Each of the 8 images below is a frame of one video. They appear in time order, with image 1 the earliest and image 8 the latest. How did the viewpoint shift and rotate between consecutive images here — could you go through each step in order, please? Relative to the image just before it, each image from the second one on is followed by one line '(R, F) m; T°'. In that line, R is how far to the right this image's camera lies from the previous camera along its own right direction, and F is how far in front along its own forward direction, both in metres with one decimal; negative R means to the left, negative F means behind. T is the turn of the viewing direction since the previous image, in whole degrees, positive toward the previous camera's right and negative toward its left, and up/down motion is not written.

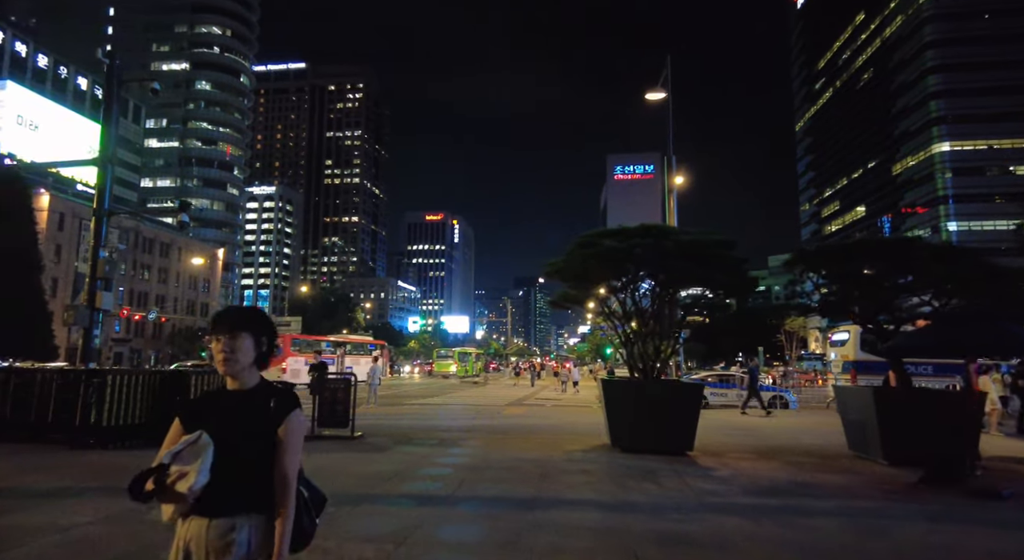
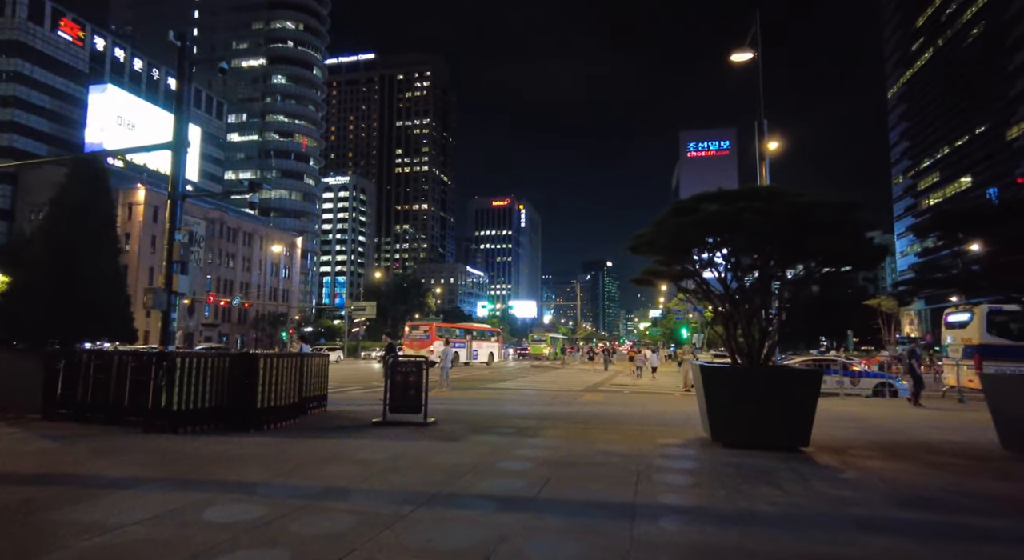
(-0.2, +0.9) m; -6°
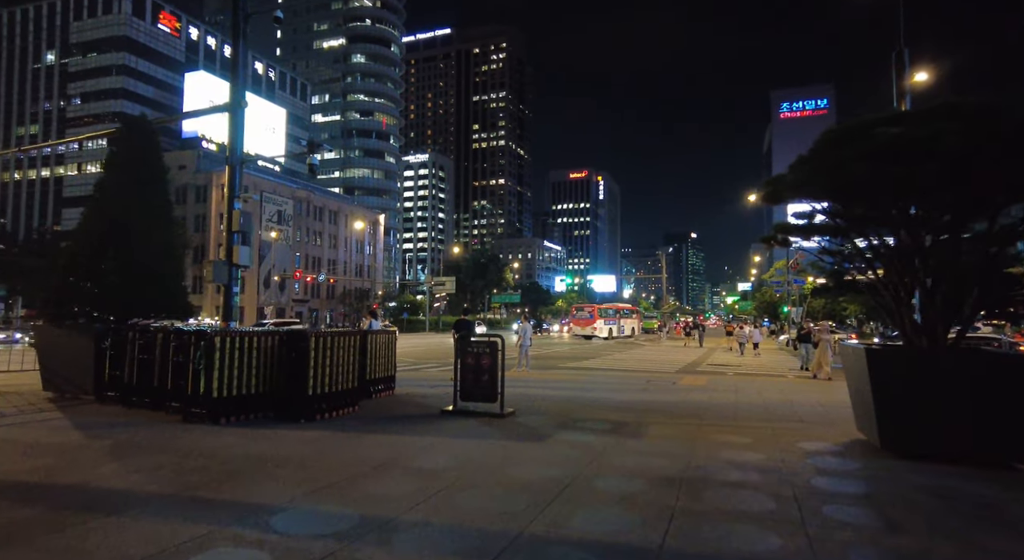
(-0.2, +1.9) m; -7°
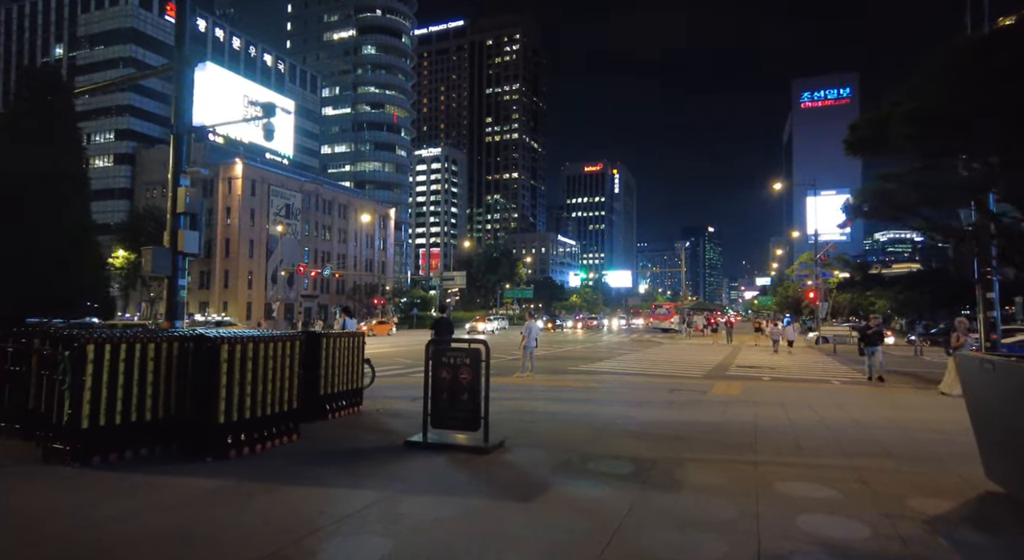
(+0.3, +2.4) m; -1°
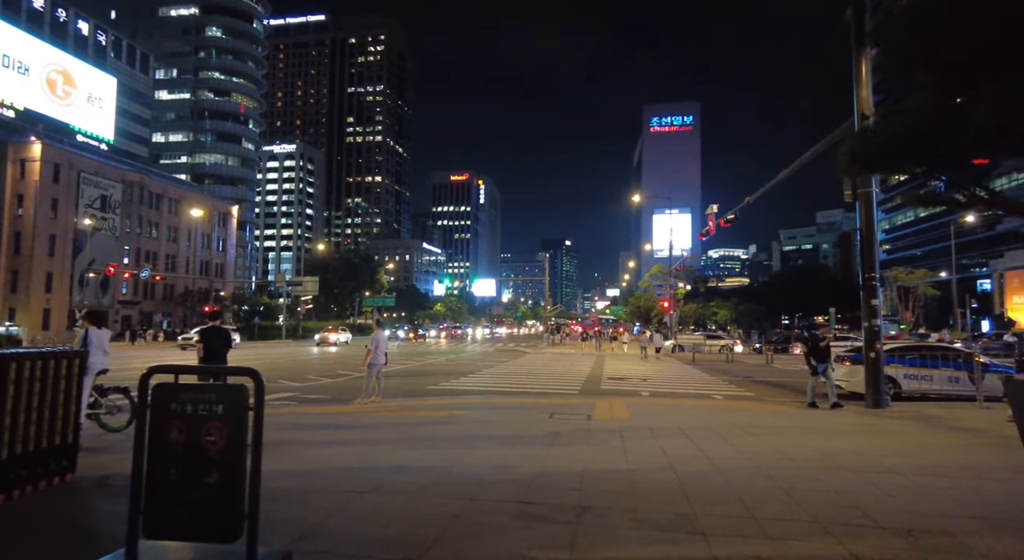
(+0.4, +3.1) m; +12°
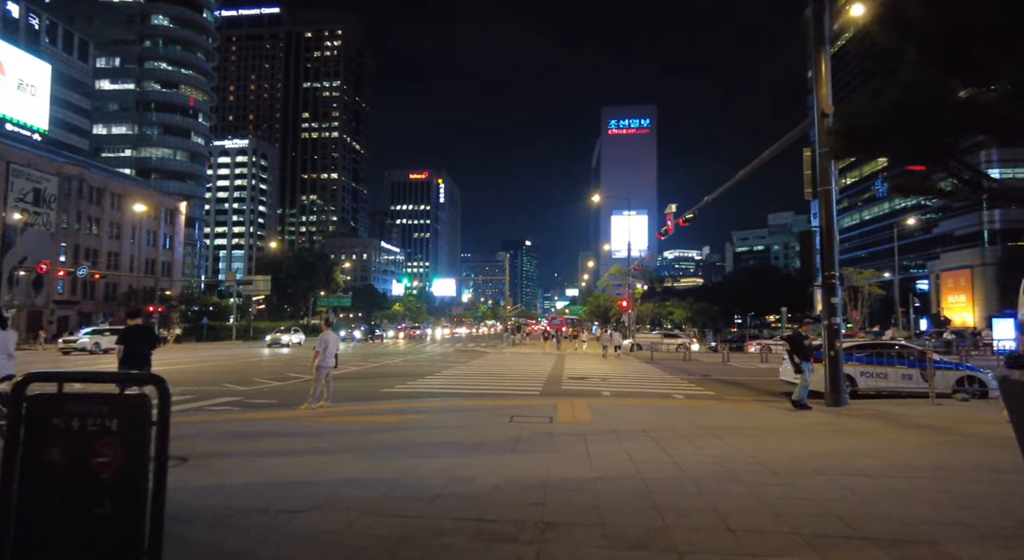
(0.0, +0.5) m; +4°
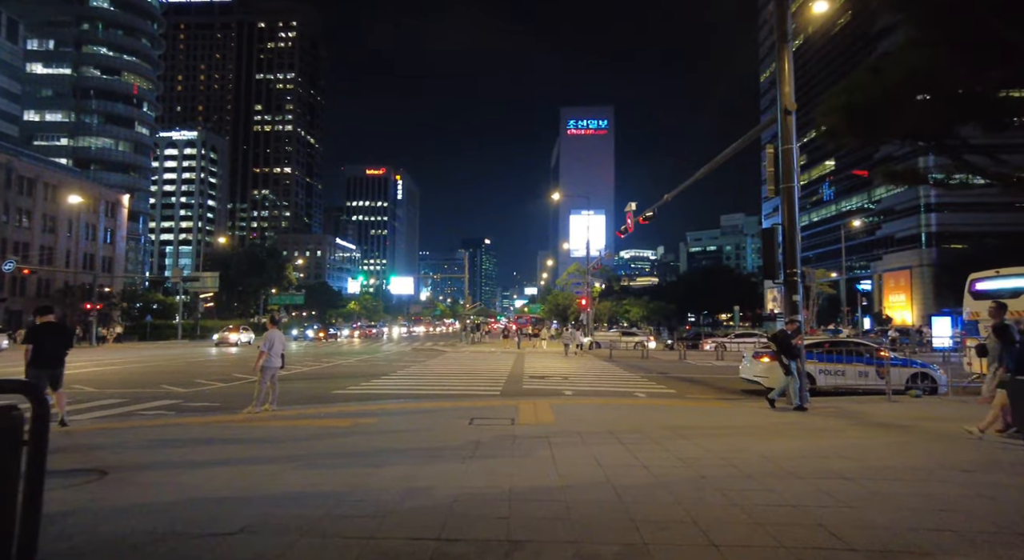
(0.0, +0.6) m; +4°
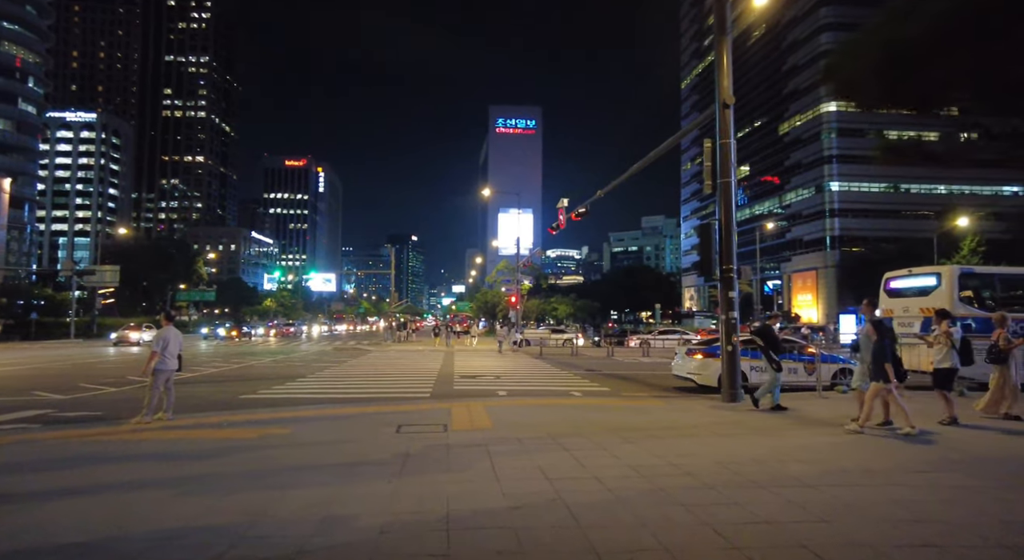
(-0.1, +0.9) m; +7°
